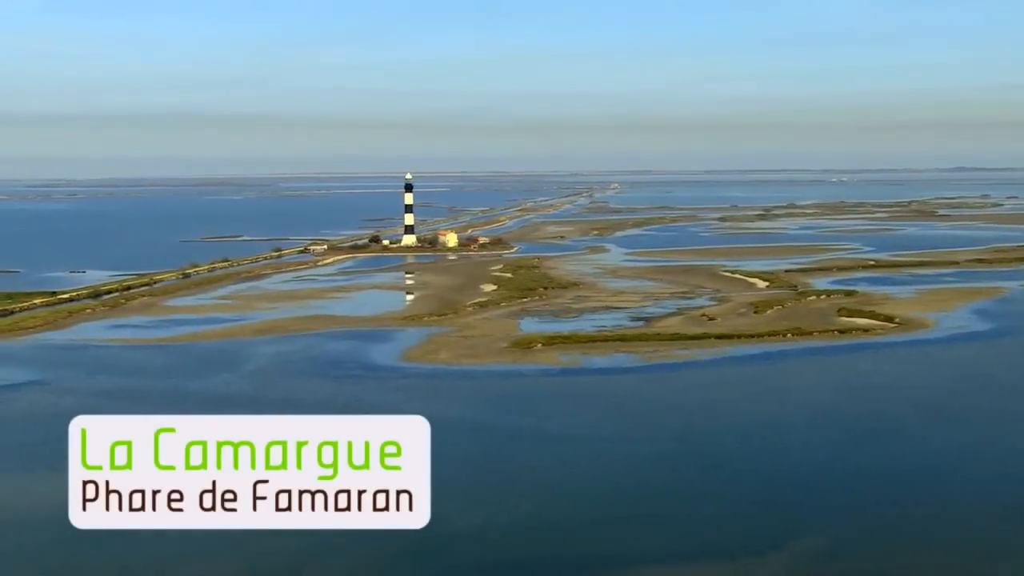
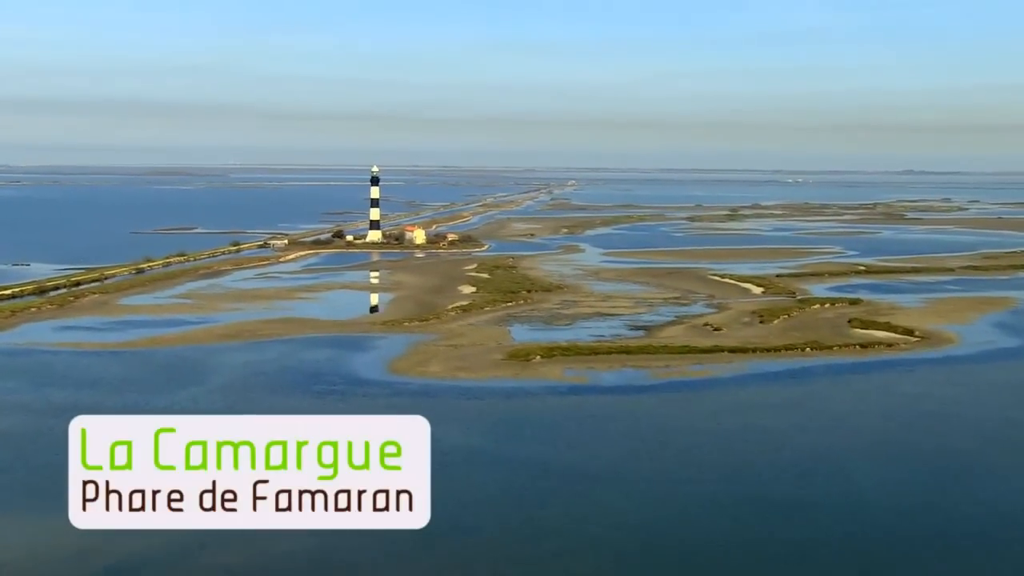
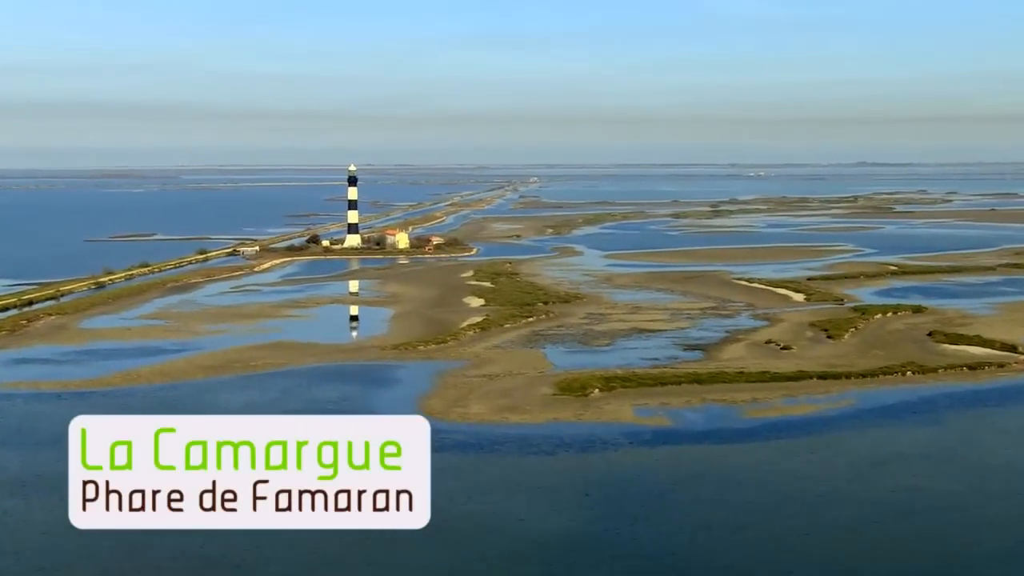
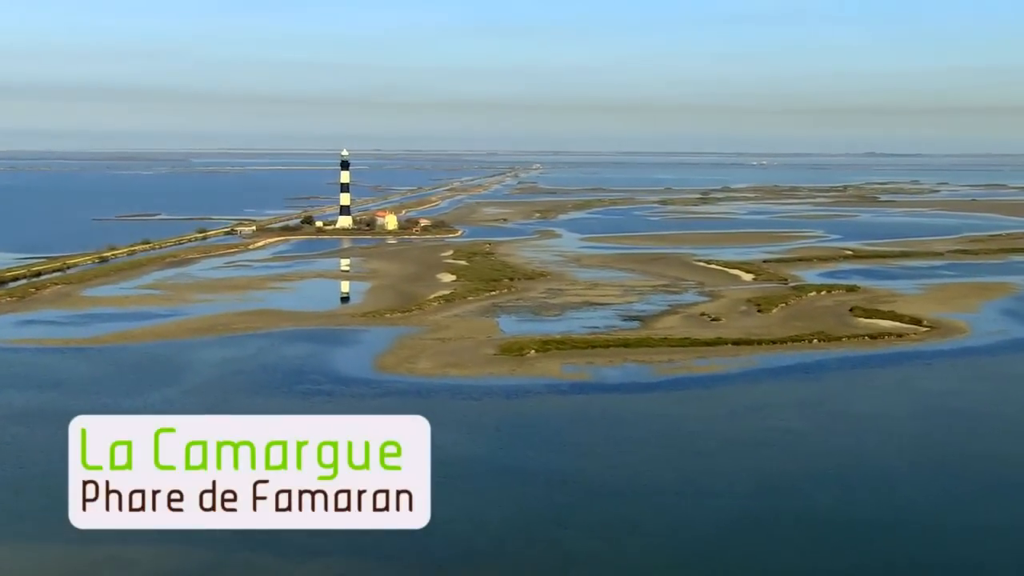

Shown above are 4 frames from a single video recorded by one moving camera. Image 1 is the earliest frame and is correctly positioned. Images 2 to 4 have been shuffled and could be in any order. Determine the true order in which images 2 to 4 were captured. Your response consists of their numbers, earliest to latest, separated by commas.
2, 4, 3
